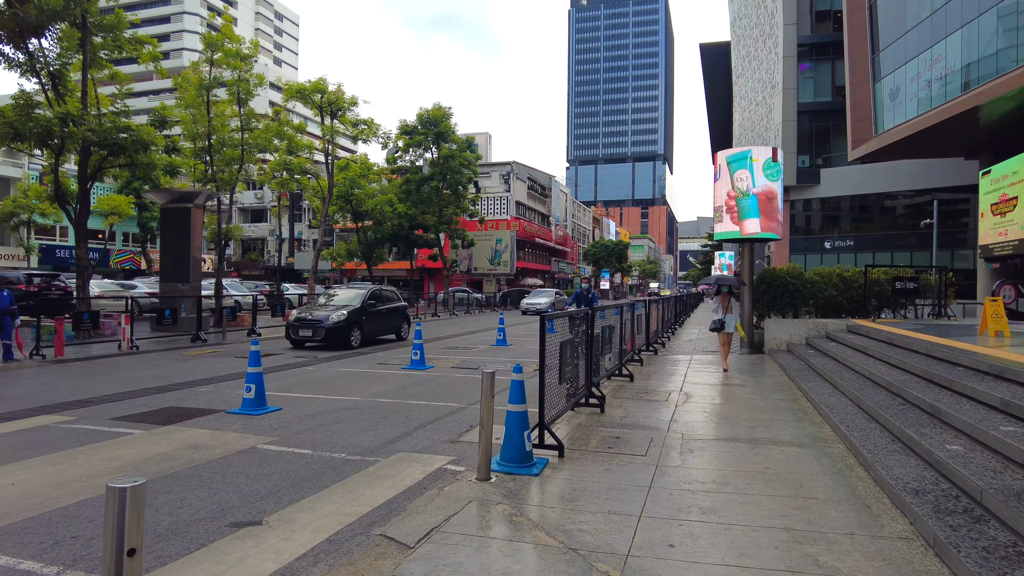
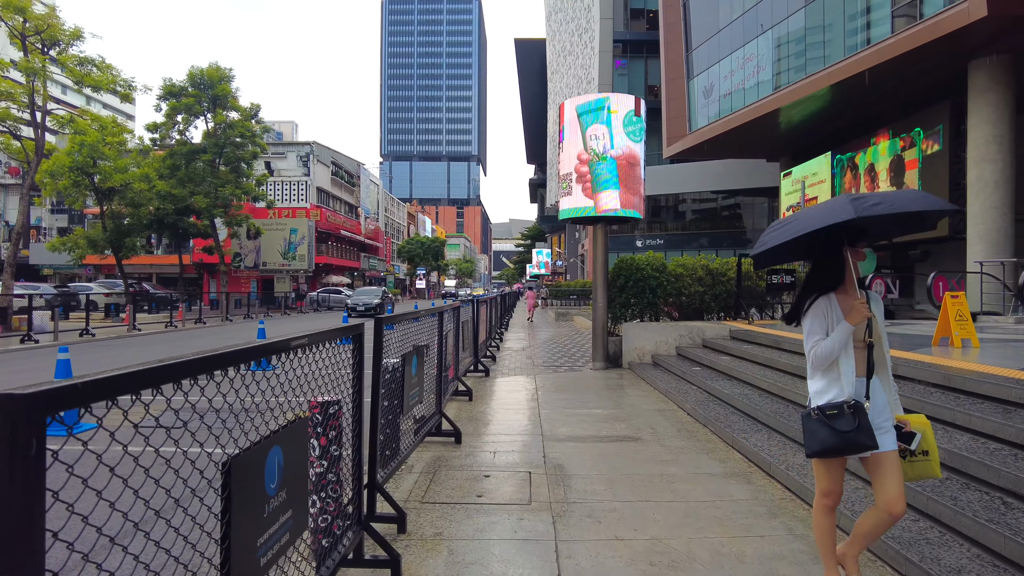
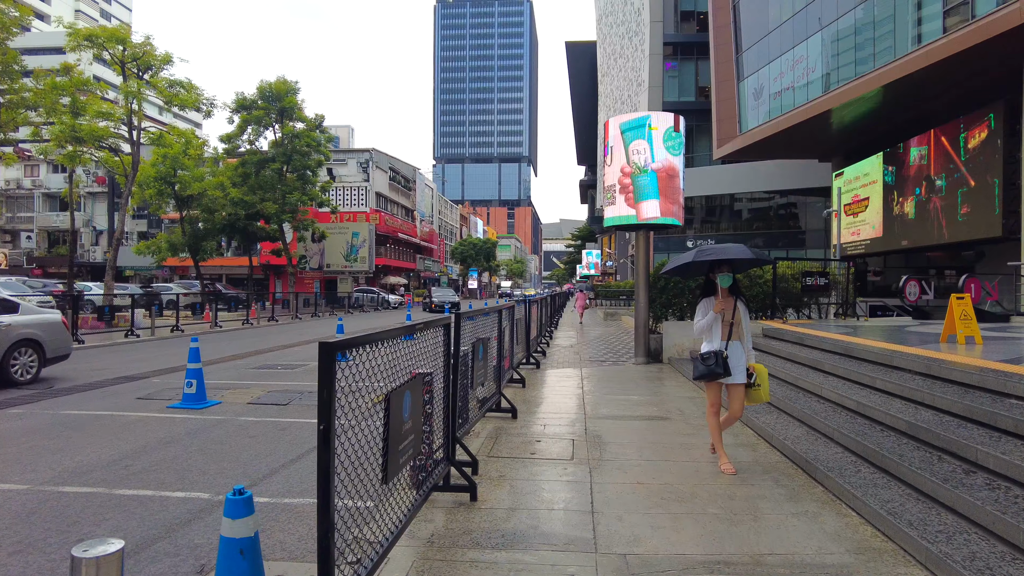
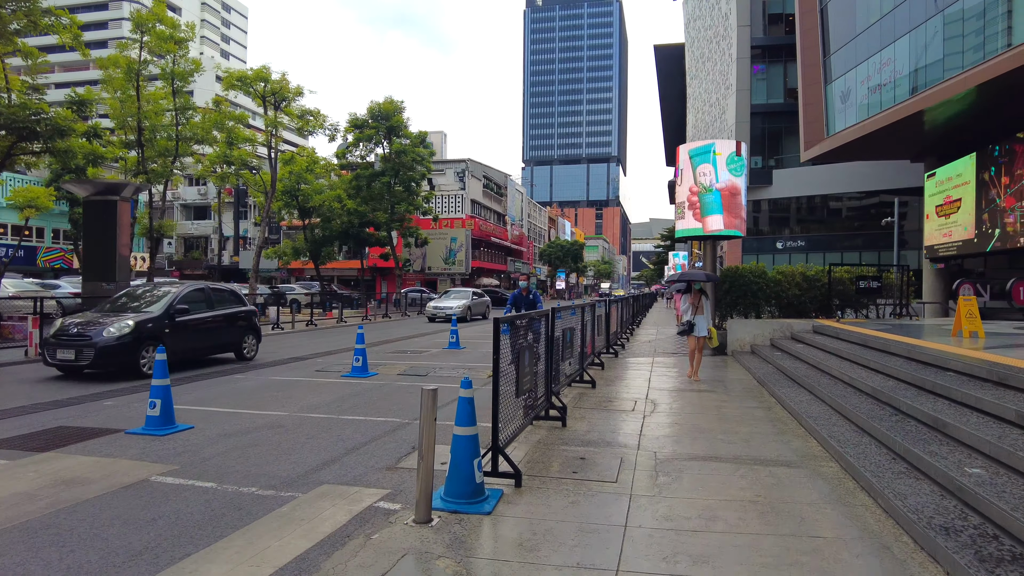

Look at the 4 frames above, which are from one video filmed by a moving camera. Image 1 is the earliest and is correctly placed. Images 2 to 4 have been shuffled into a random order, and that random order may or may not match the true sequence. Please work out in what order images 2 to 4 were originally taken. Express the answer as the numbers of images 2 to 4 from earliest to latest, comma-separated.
4, 3, 2
